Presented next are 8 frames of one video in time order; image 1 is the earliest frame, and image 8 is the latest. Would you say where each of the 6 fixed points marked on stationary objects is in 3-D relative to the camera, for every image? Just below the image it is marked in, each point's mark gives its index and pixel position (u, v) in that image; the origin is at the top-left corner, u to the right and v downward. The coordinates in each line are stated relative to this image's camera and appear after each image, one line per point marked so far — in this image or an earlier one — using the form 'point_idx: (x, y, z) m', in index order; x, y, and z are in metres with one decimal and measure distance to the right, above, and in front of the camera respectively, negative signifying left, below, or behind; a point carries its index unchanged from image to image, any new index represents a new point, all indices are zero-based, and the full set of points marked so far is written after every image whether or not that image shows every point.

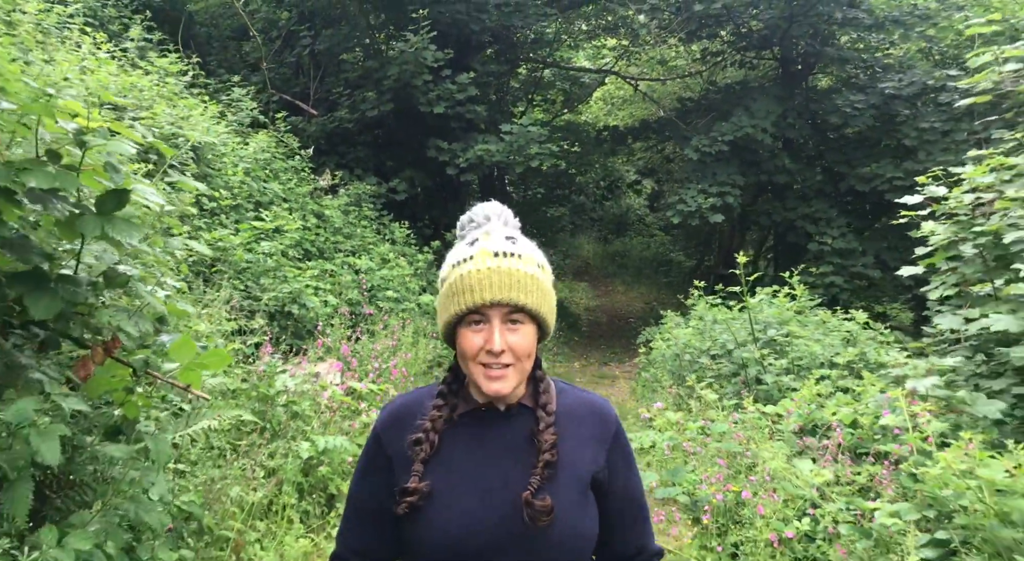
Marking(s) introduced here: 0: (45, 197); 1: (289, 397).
0: (-1.0, +0.2, +1.7) m
1: (-1.1, -0.6, +3.7) m
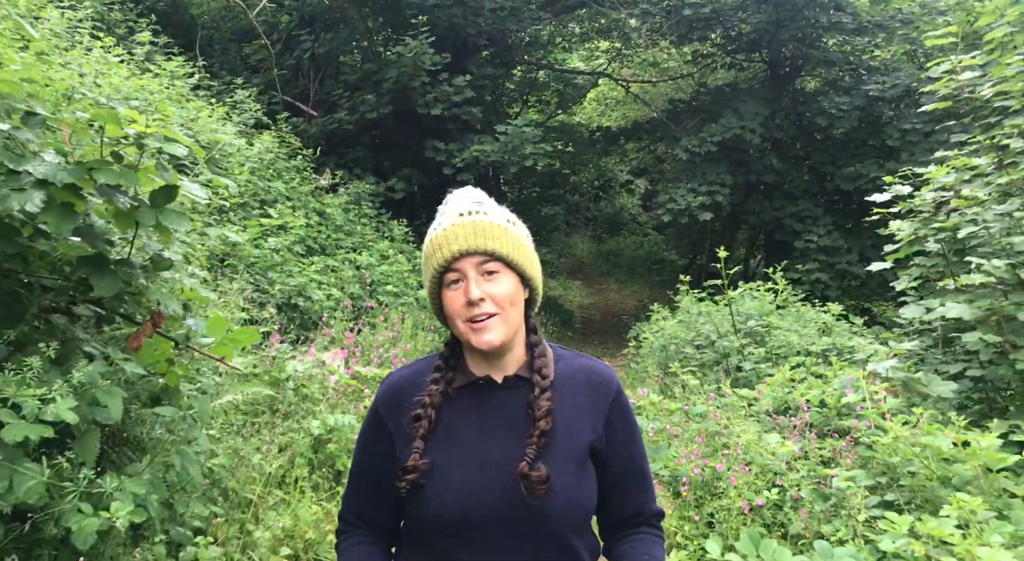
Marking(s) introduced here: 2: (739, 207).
0: (-1.0, +0.2, +2.0) m
1: (-1.1, -0.5, +3.9) m
2: (+3.5, +1.1, +11.7) m
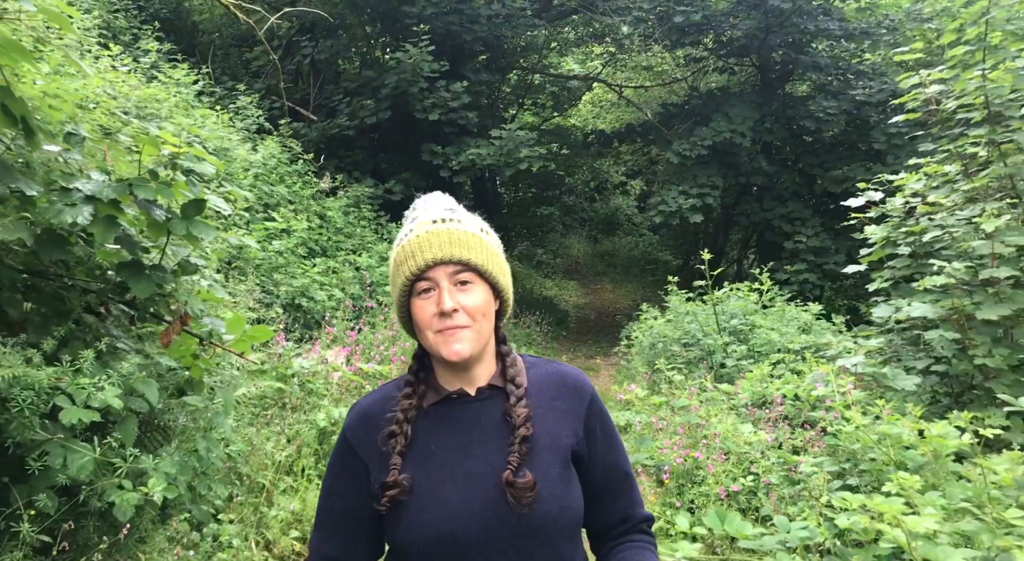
0: (-1.1, +0.2, +2.2) m
1: (-1.1, -0.5, +4.2) m
2: (+3.4, +1.1, +12.0) m
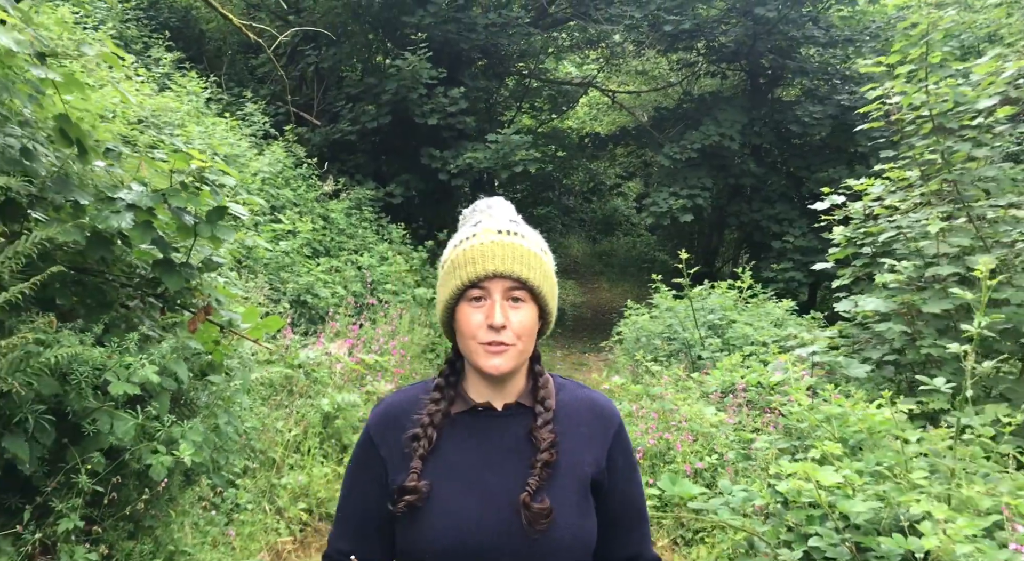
0: (-1.1, +0.2, +2.6) m
1: (-1.2, -0.5, +4.6) m
2: (+3.3, +1.2, +12.4) m
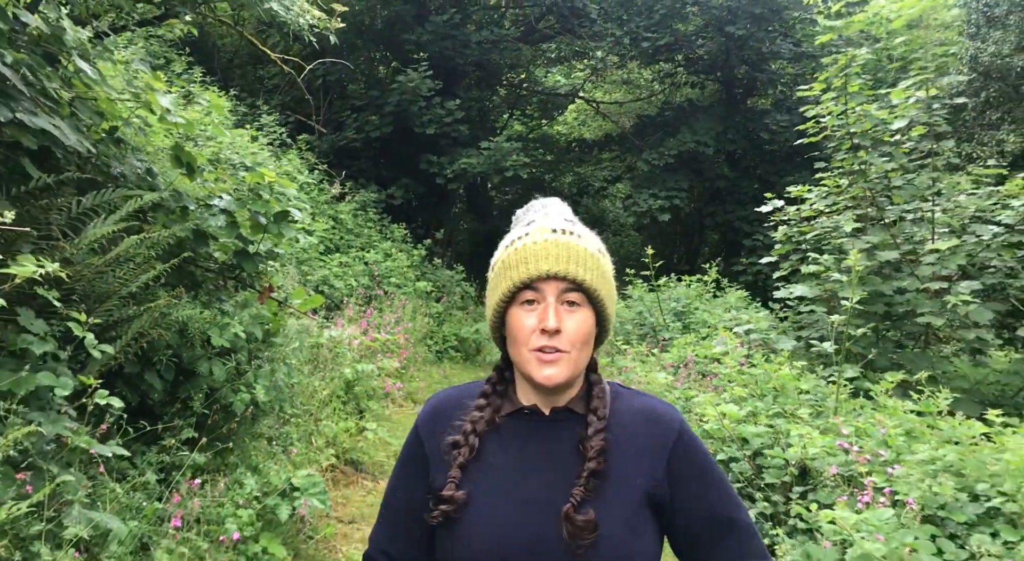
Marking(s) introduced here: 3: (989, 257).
0: (-1.2, +0.3, +3.6) m
1: (-1.3, -0.4, +5.6) m
2: (+3.2, +1.2, +13.4) m
3: (+3.3, +0.2, +5.2) m
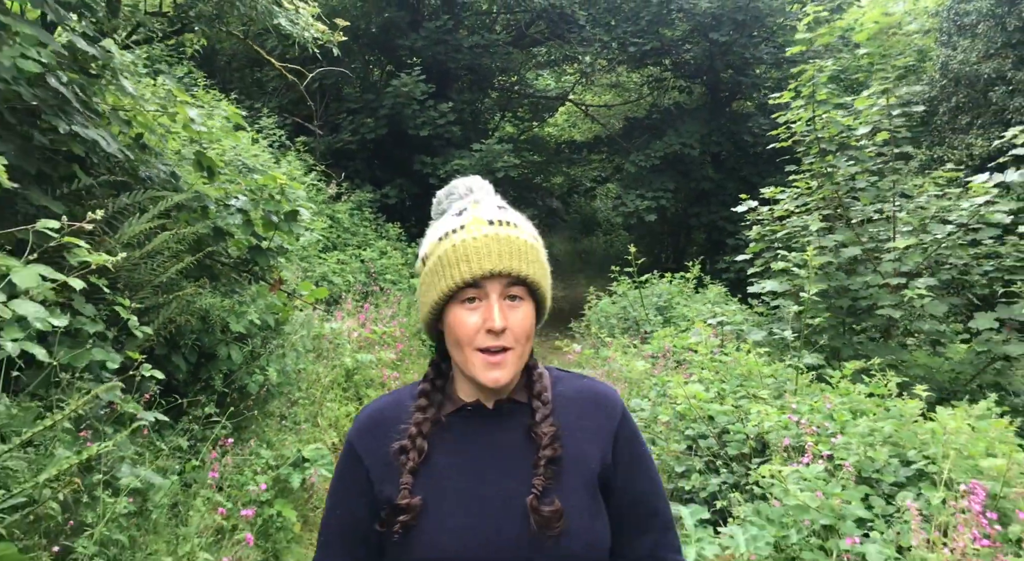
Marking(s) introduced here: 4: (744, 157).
0: (-1.2, +0.3, +4.0) m
1: (-1.4, -0.4, +5.9) m
2: (+3.0, +1.3, +13.8) m
3: (+3.2, +0.2, +5.6) m
4: (+4.0, +2.1, +13.4) m
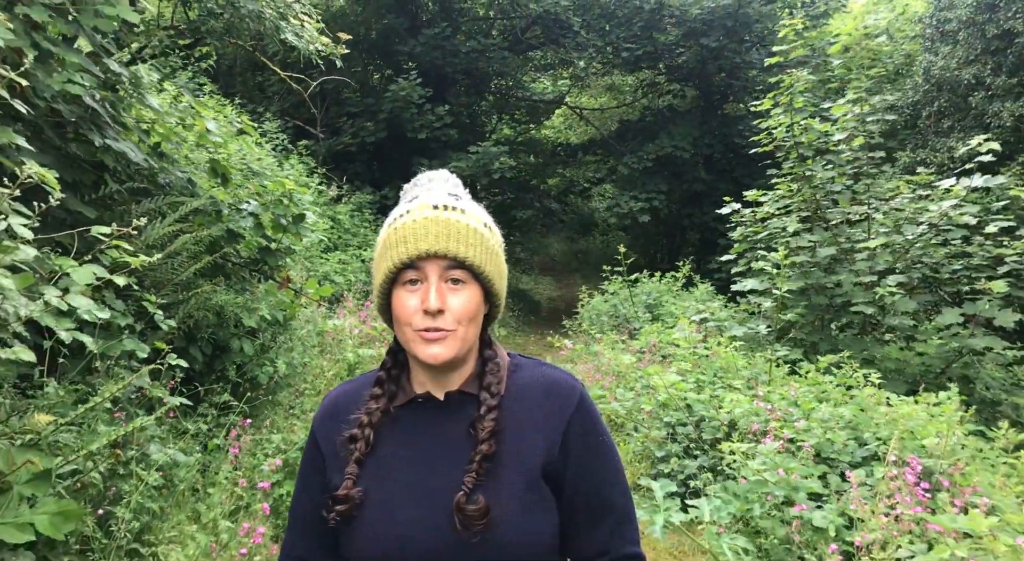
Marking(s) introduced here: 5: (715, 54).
0: (-1.3, +0.3, +4.3) m
1: (-1.4, -0.4, +6.2) m
2: (+3.0, +1.3, +14.1) m
3: (+3.1, +0.2, +6.0) m
4: (+4.0, +2.1, +13.8) m
5: (+3.4, +3.8, +13.2) m
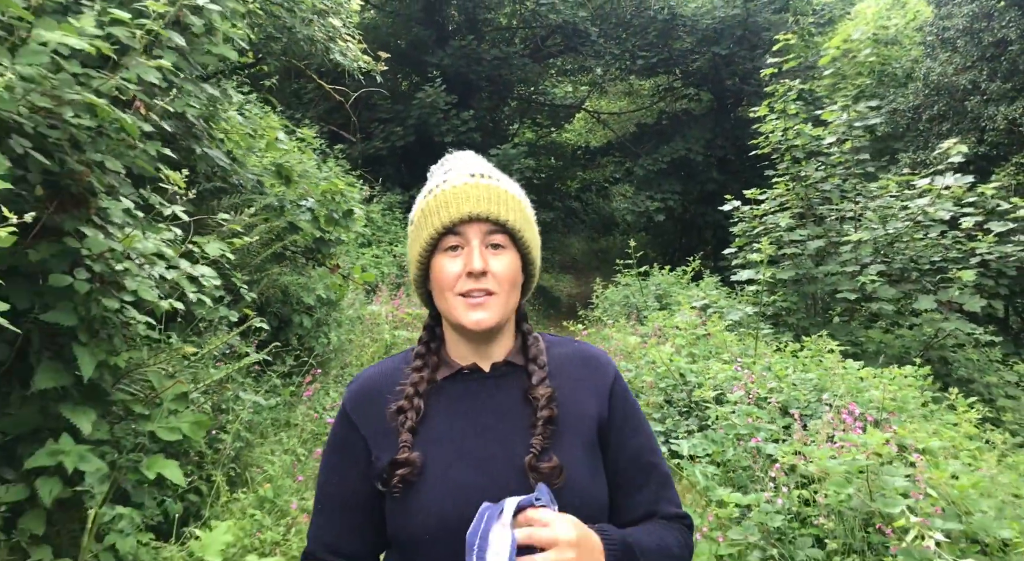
0: (-1.2, +0.4, +5.0) m
1: (-1.2, -0.3, +7.0) m
2: (+3.4, +1.3, +14.8) m
3: (+3.3, +0.3, +6.6) m
4: (+4.4, +2.2, +14.4) m
5: (+3.8, +3.9, +13.8) m
